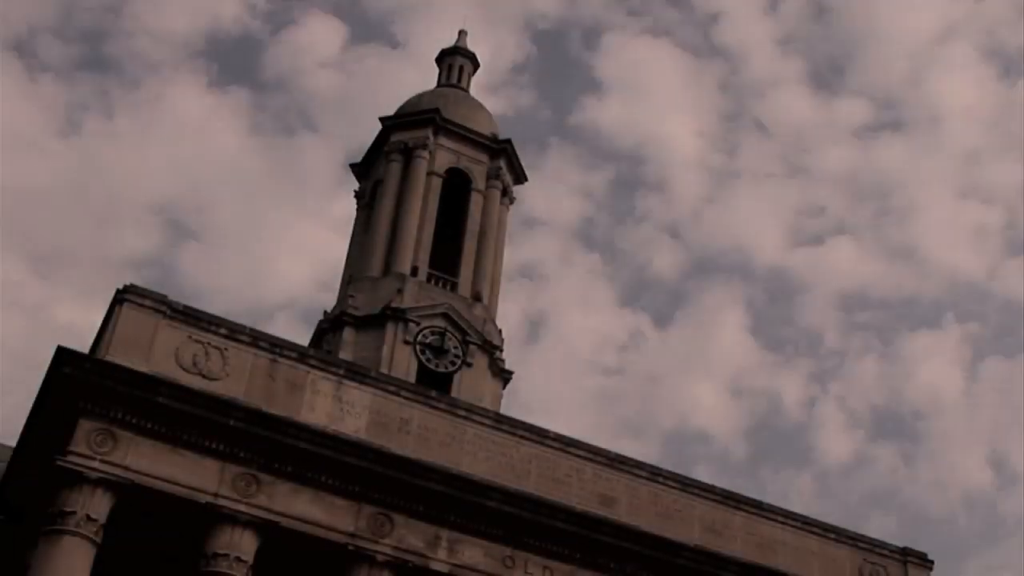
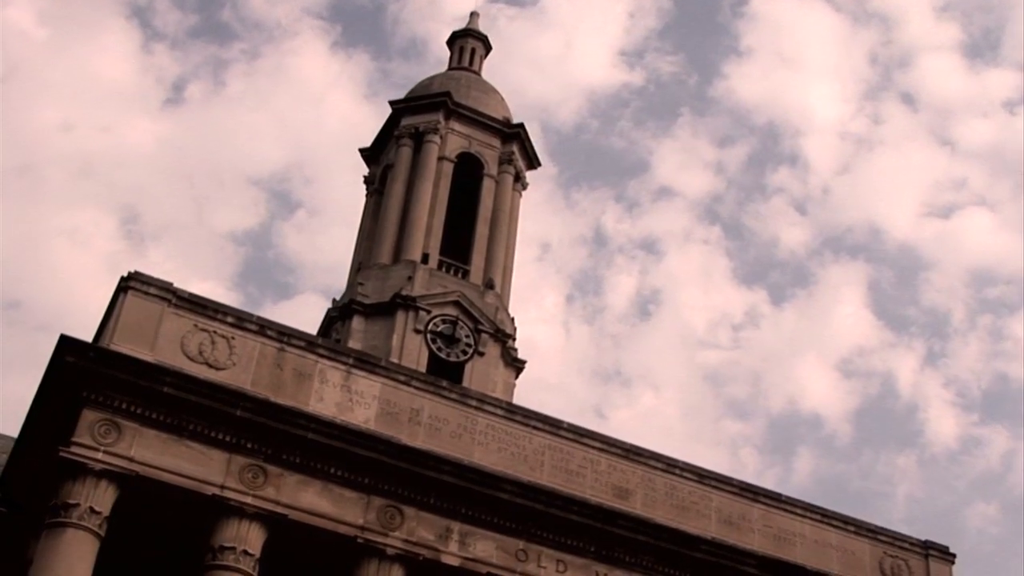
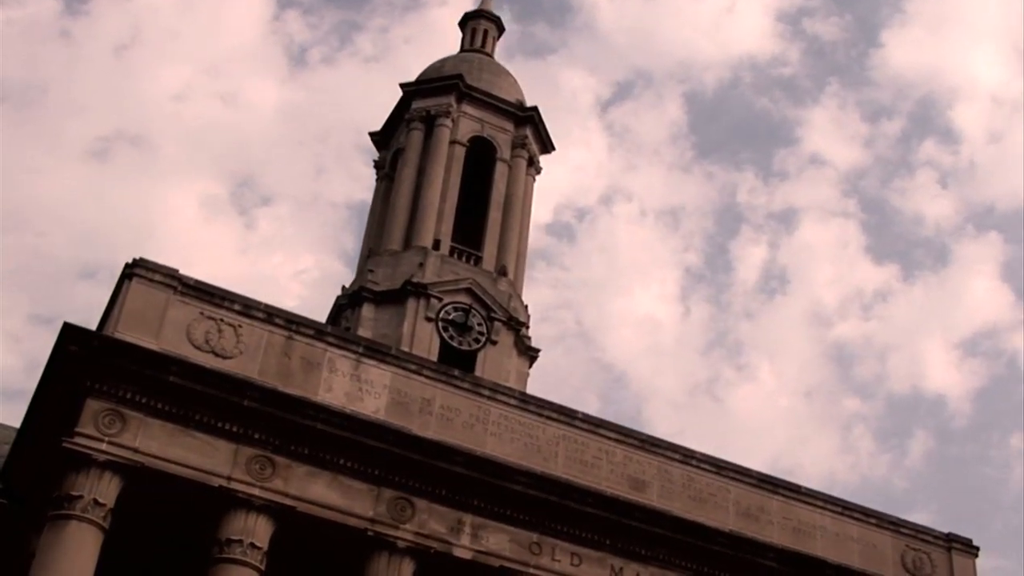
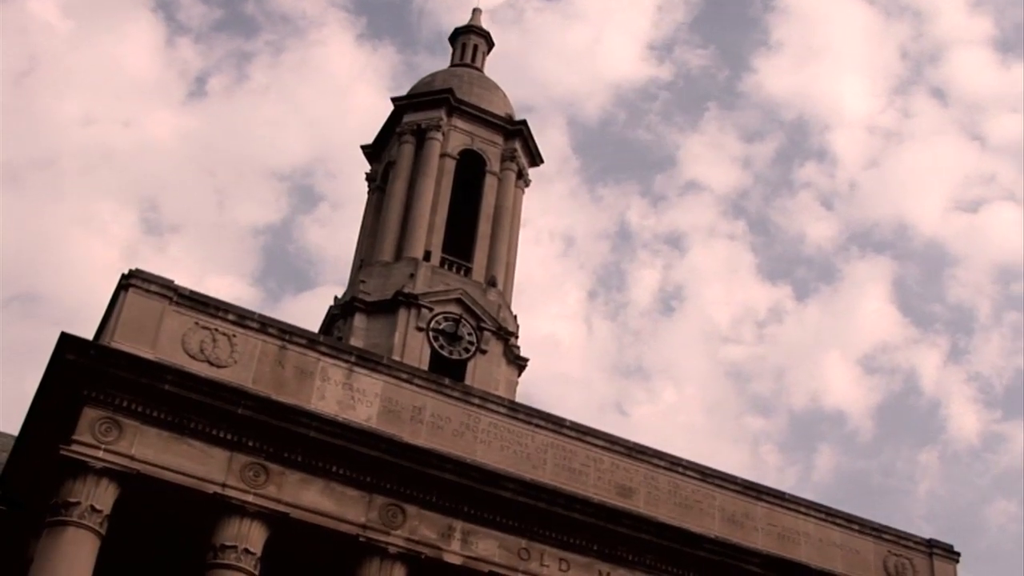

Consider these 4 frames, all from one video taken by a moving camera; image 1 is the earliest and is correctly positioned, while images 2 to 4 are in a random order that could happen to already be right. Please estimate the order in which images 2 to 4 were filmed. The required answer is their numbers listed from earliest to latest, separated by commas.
2, 4, 3
